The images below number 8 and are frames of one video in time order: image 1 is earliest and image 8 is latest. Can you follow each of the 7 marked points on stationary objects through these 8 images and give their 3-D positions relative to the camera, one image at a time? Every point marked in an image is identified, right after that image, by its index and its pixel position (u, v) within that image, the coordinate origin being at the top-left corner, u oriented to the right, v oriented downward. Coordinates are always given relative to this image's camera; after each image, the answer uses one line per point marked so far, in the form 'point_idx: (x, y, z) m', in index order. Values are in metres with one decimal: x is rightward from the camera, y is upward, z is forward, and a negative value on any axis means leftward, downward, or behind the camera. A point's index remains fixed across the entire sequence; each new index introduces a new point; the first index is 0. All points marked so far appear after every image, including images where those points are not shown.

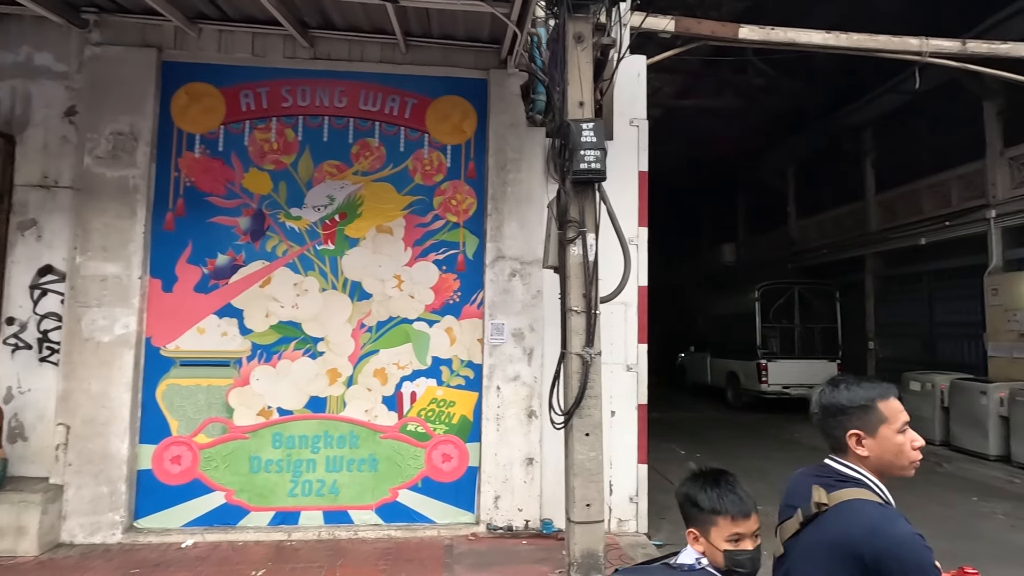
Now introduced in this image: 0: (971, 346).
0: (+7.3, -0.9, +8.6) m
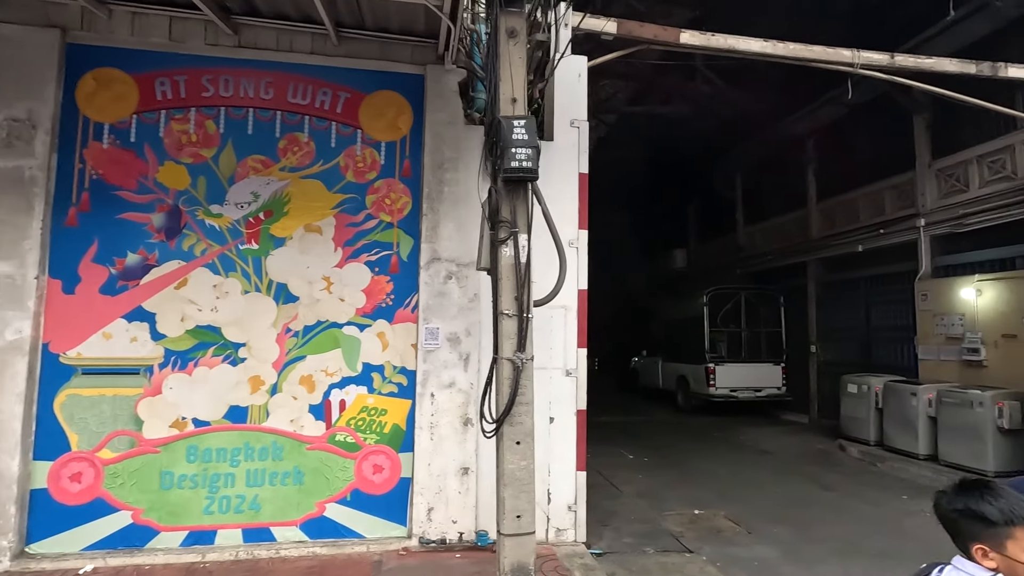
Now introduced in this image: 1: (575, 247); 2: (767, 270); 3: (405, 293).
0: (+6.5, -1.0, +8.9) m
1: (+0.5, +0.3, +4.4) m
2: (+6.0, +0.4, +12.7) m
3: (-0.8, 0.0, +4.1) m
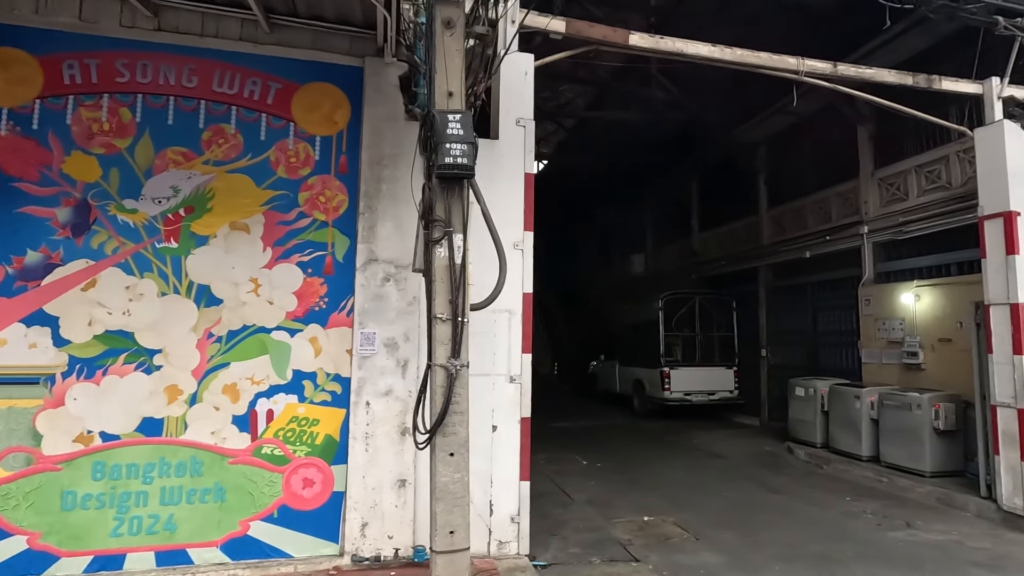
0: (+5.7, -1.1, +9.2) m
1: (+0.1, +0.3, +4.2) m
2: (+5.0, +0.3, +12.9) m
3: (-1.2, -0.1, +3.9) m
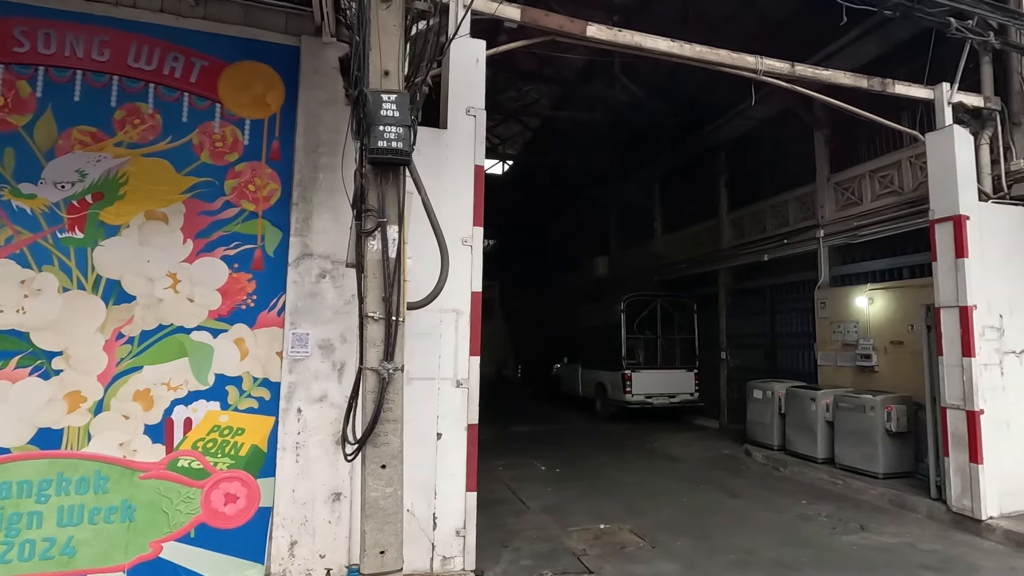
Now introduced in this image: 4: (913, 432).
0: (+5.0, -1.2, +9.2) m
1: (-0.3, +0.3, +4.0) m
2: (+4.1, +0.3, +12.9) m
3: (-1.6, 0.0, +3.6) m
4: (+5.0, -1.8, +6.7) m
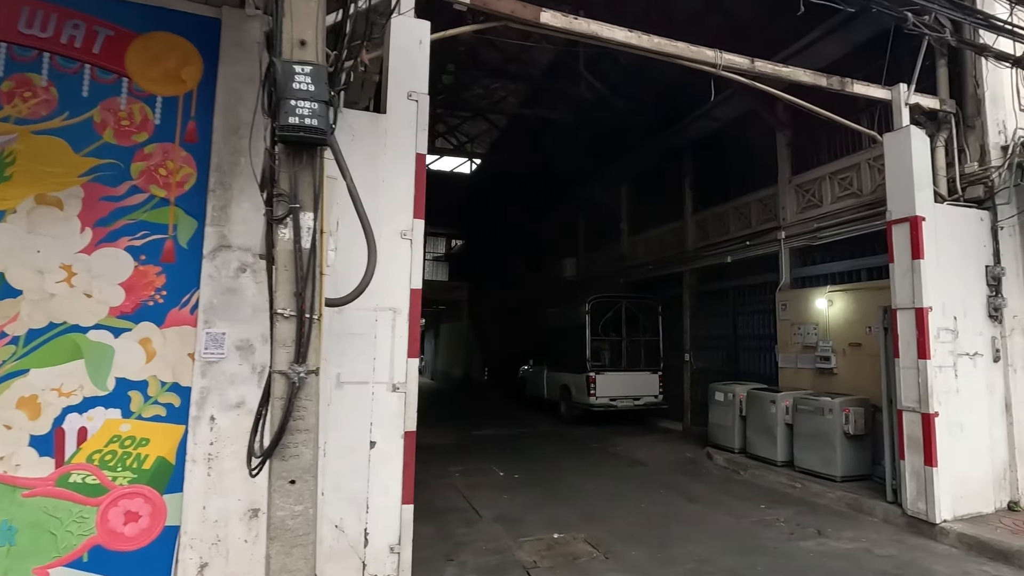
0: (+4.4, -1.2, +9.2) m
1: (-0.7, +0.3, +3.7) m
2: (+3.2, +0.2, +12.8) m
3: (-2.0, 0.0, +3.2) m
4: (+4.4, -1.8, +6.7) m
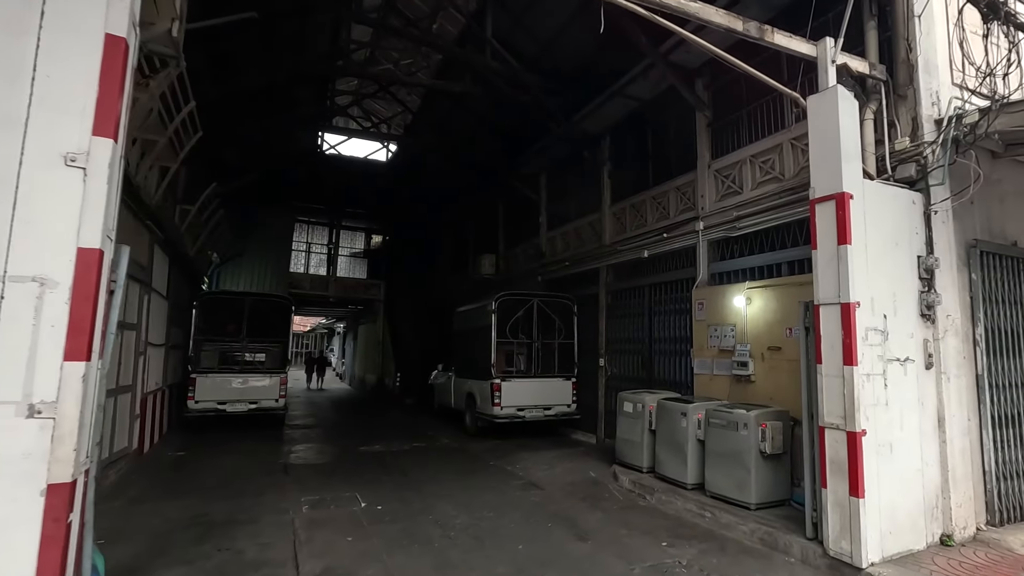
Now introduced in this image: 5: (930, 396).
0: (+2.6, -1.2, +8.3) m
1: (-1.8, +0.5, +2.3) m
2: (+1.2, +0.3, +11.8) m
3: (-3.1, +0.2, +1.7) m
4: (+2.9, -1.8, +5.7) m
5: (+3.7, -1.0, +4.8) m
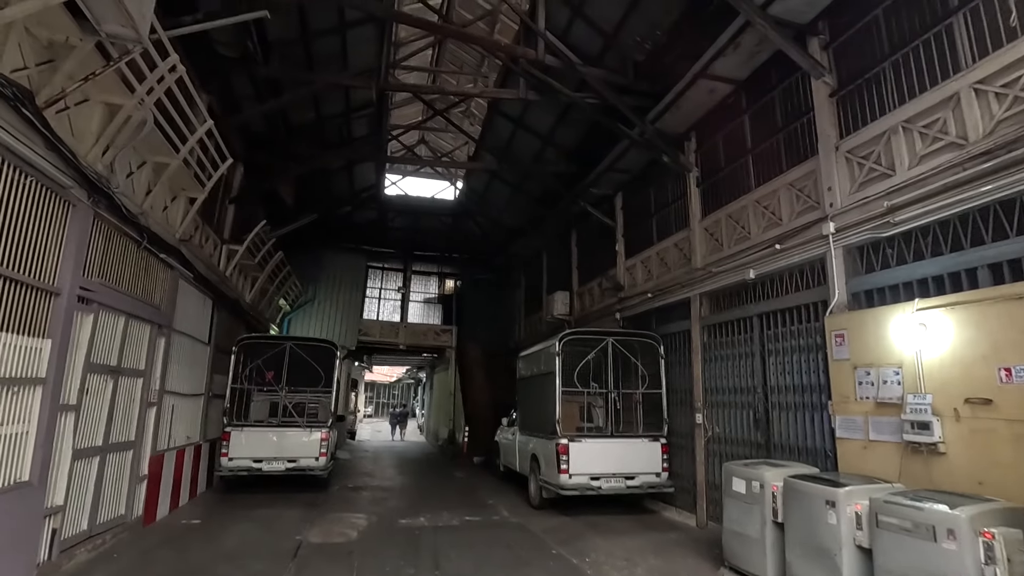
0: (+3.3, -1.5, +5.9) m
1: (-2.1, +0.6, +0.9) m
2: (+2.5, -0.4, +9.7) m
3: (-3.4, +0.3, +0.5) m
4: (+3.2, -1.8, +3.3) m
5: (+3.8, -0.9, +2.3) m
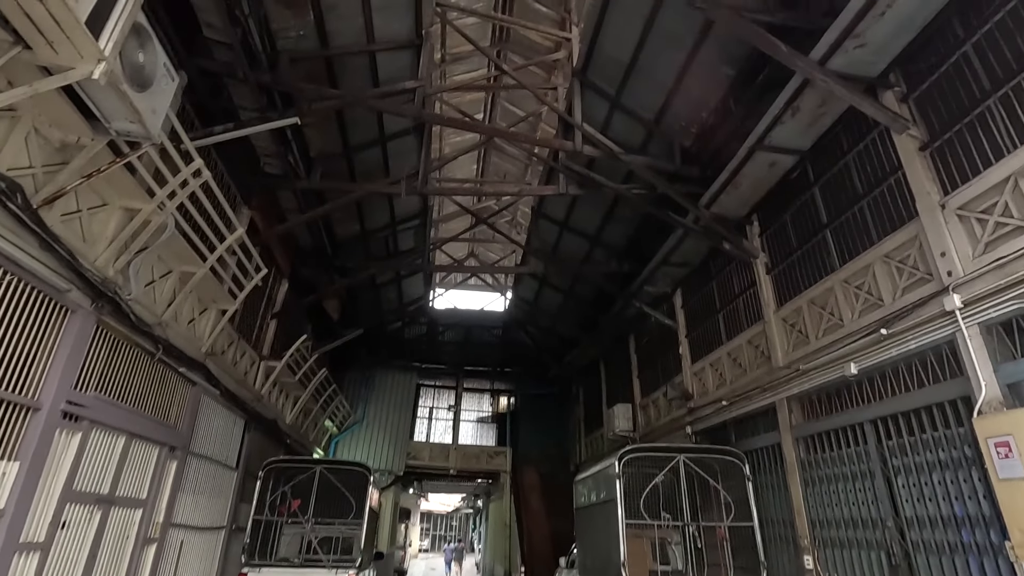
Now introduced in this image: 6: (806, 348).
0: (+3.7, -2.2, +4.2) m
1: (-2.3, +0.6, +0.4) m
2: (+3.3, -2.1, +8.2) m
3: (-3.6, +0.4, +0.1) m
4: (+3.3, -2.0, +1.6) m
5: (+3.8, -0.9, +0.8) m
6: (+3.4, -0.7, +6.2) m
